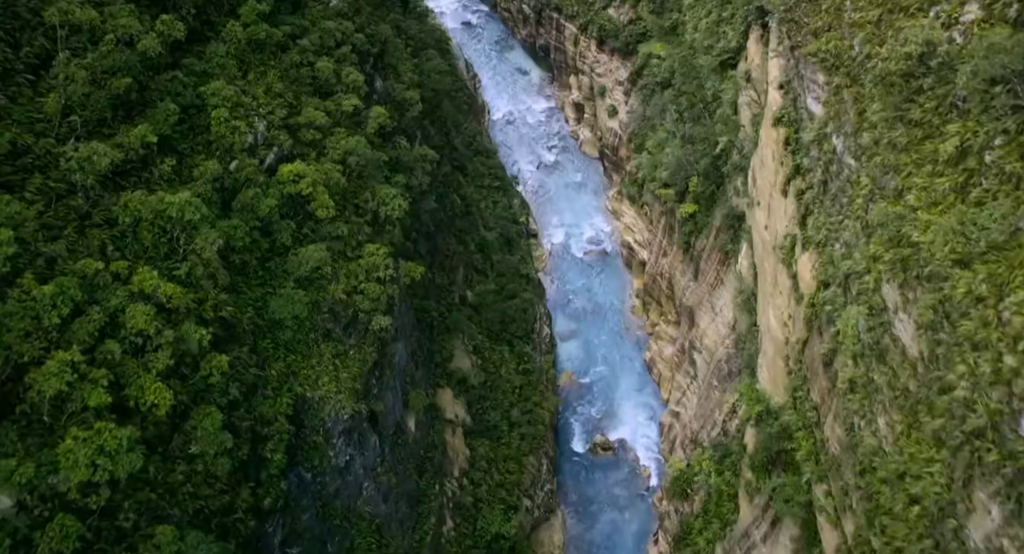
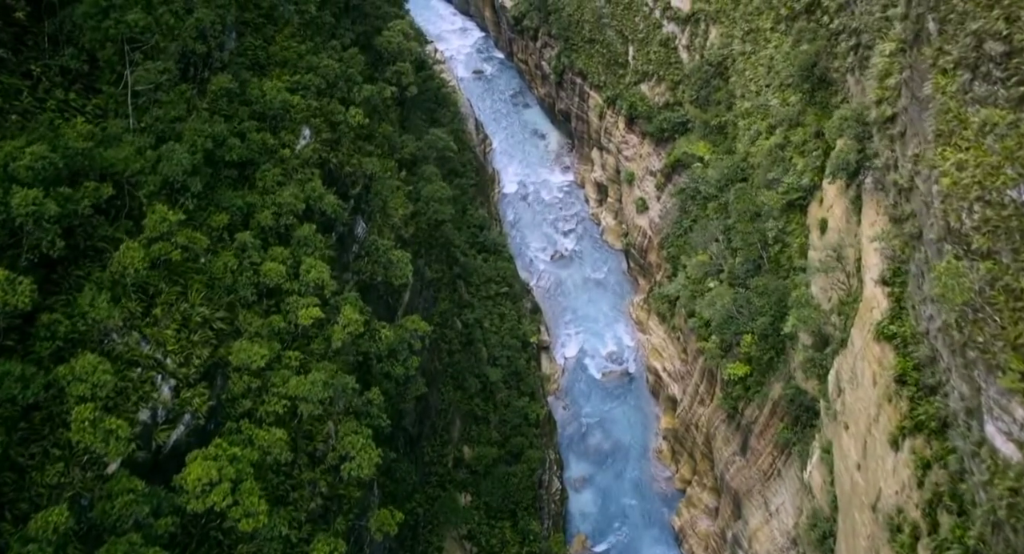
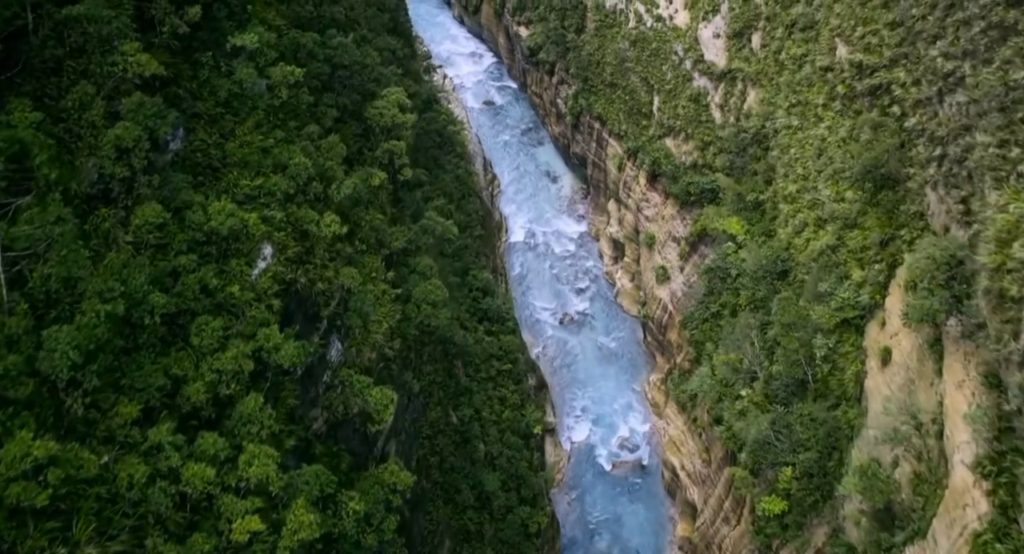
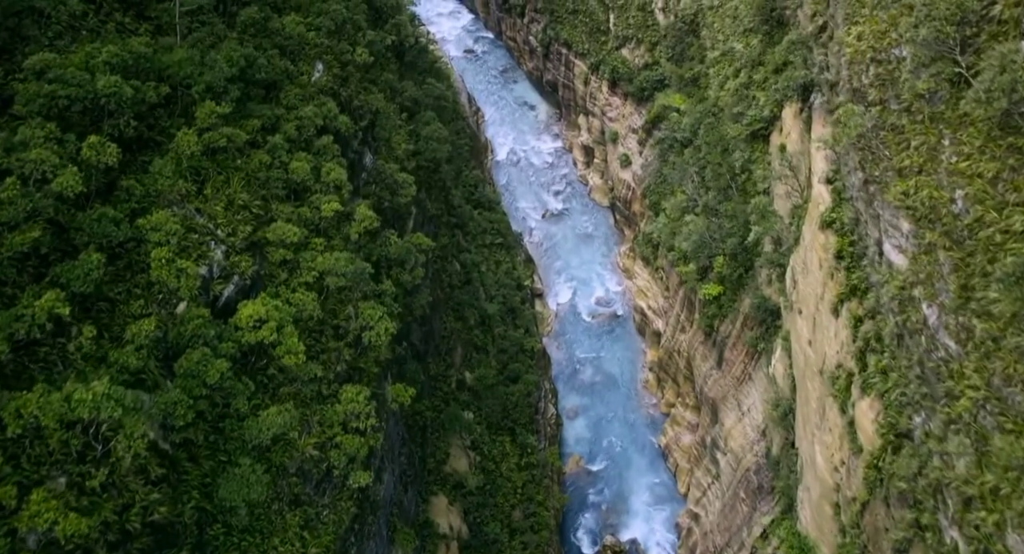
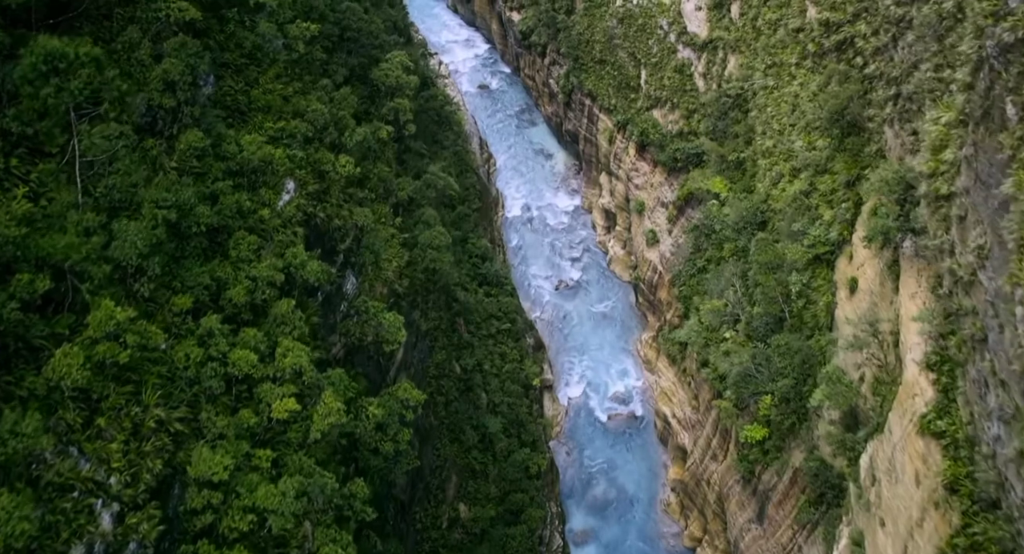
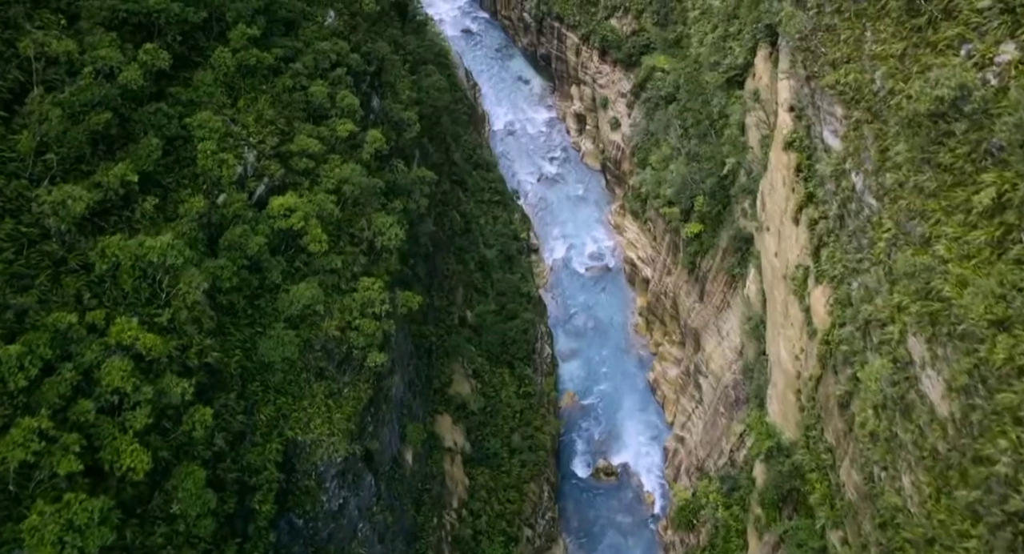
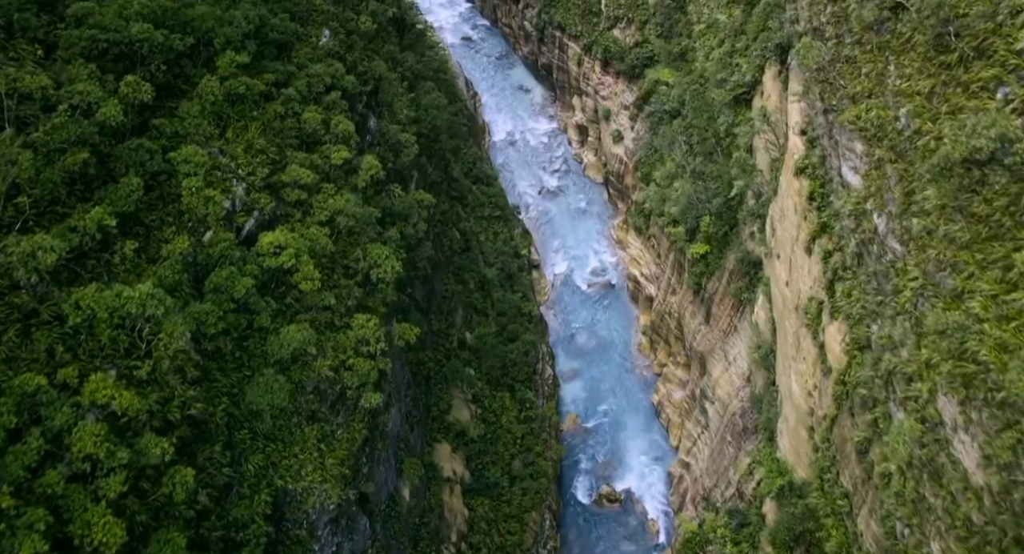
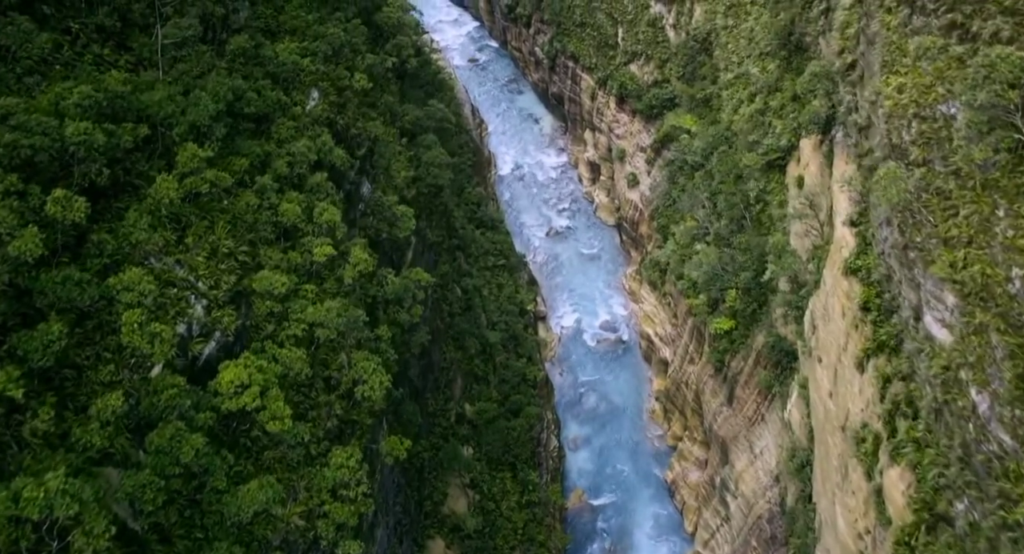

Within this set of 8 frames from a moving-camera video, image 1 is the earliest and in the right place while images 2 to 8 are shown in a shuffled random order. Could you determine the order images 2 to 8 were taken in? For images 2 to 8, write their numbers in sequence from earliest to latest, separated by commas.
6, 7, 4, 8, 2, 5, 3
